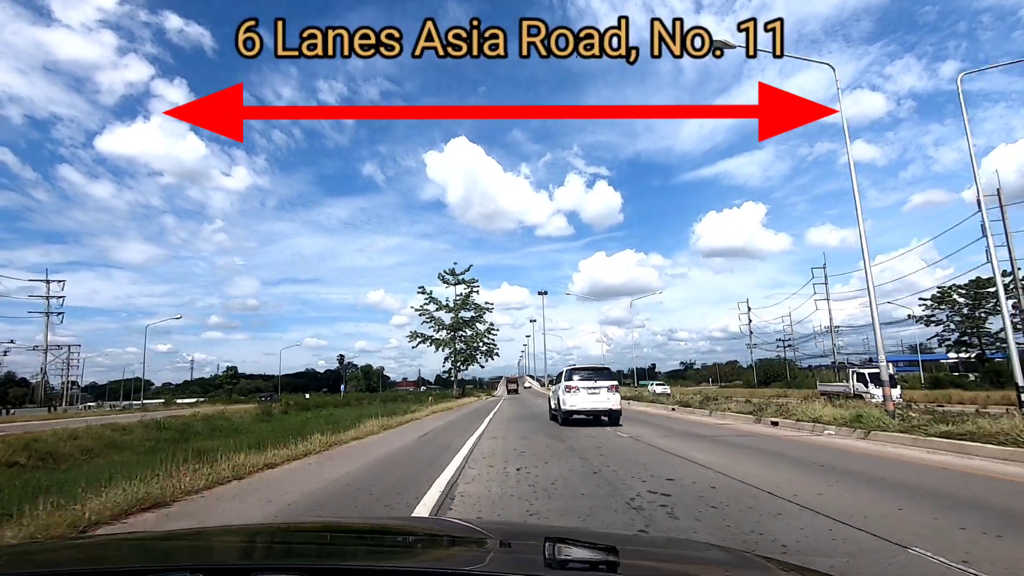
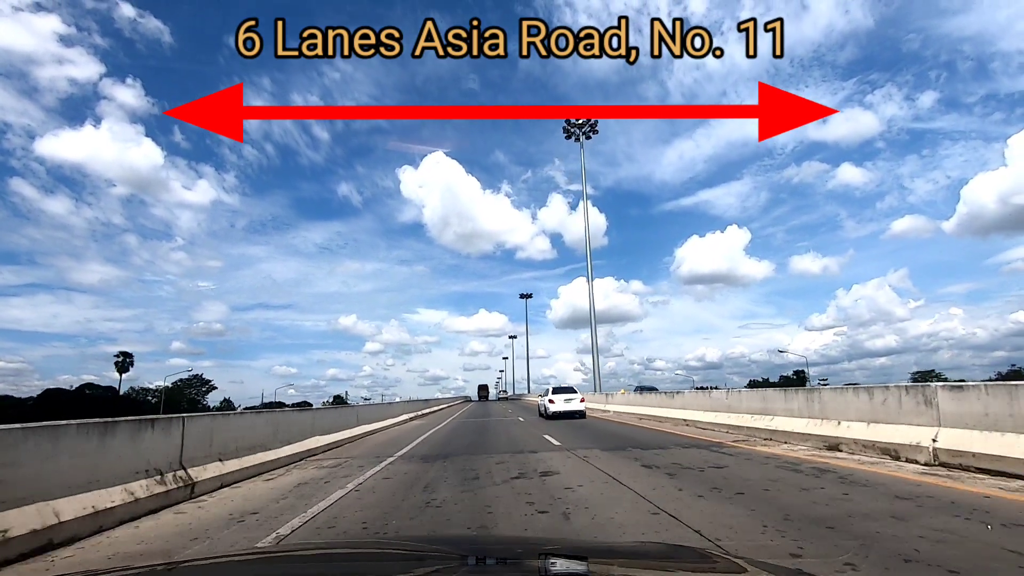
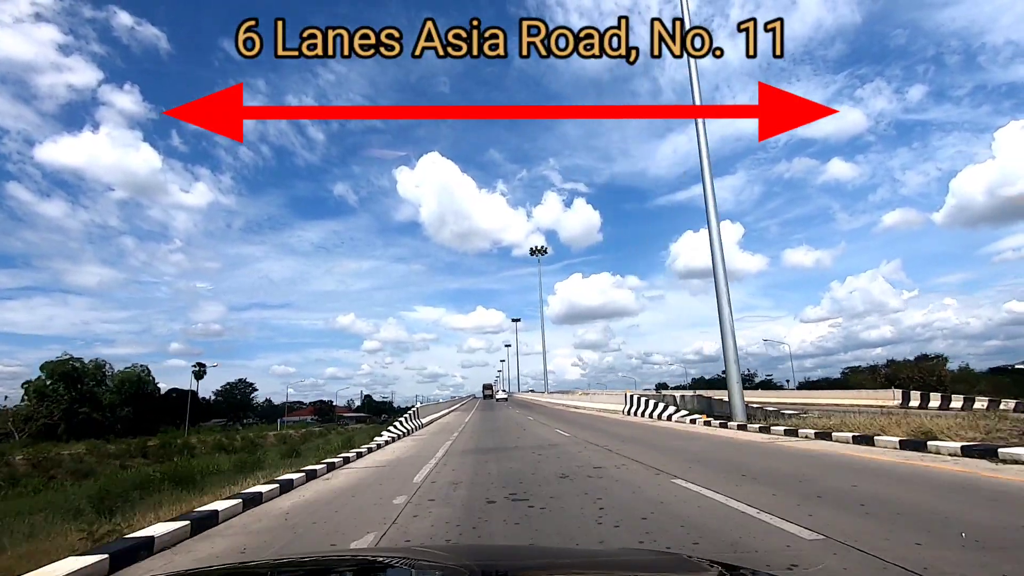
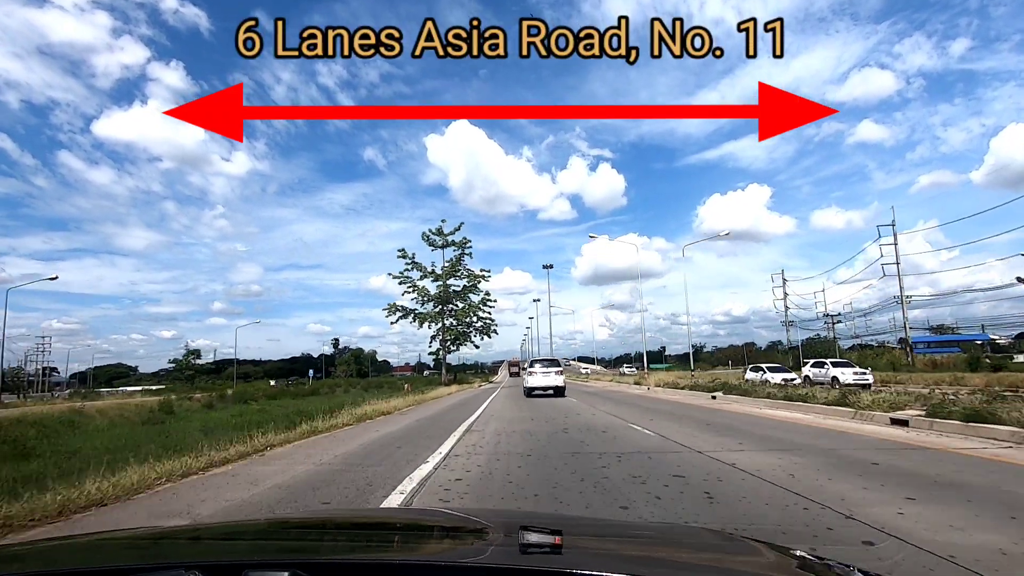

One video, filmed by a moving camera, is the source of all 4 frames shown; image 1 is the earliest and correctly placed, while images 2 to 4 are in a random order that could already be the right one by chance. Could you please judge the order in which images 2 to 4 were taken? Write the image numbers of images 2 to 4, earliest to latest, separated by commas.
4, 3, 2
